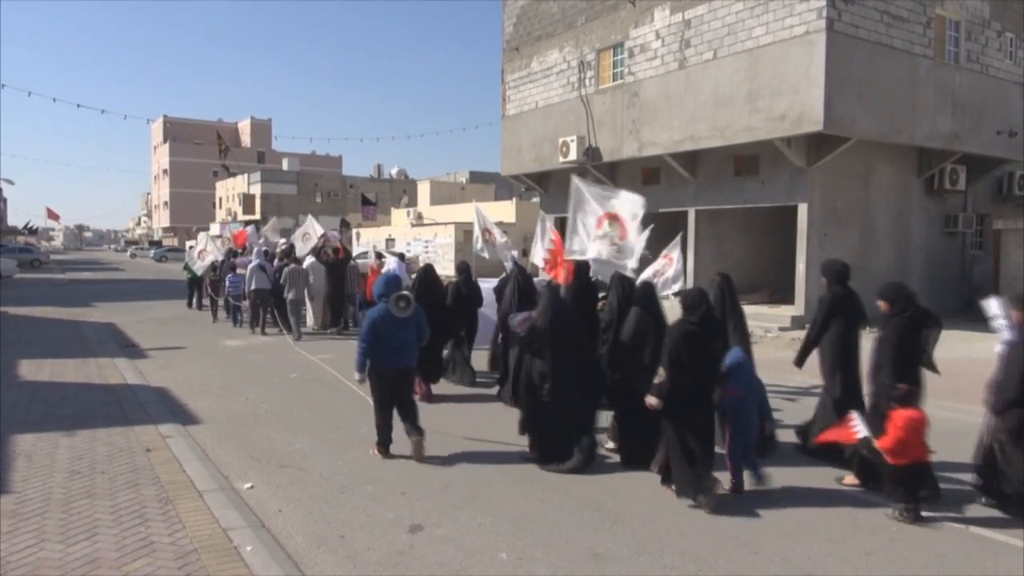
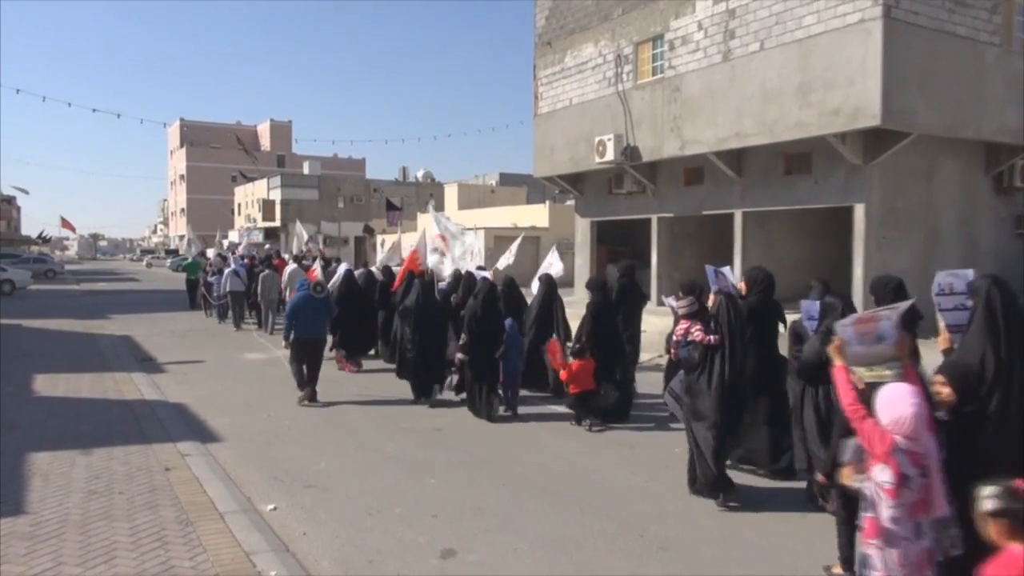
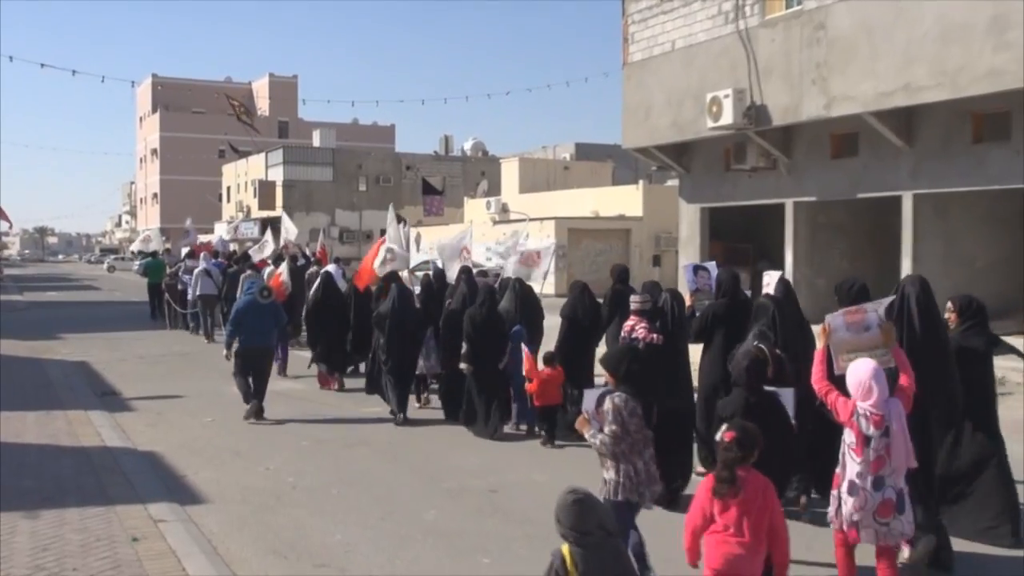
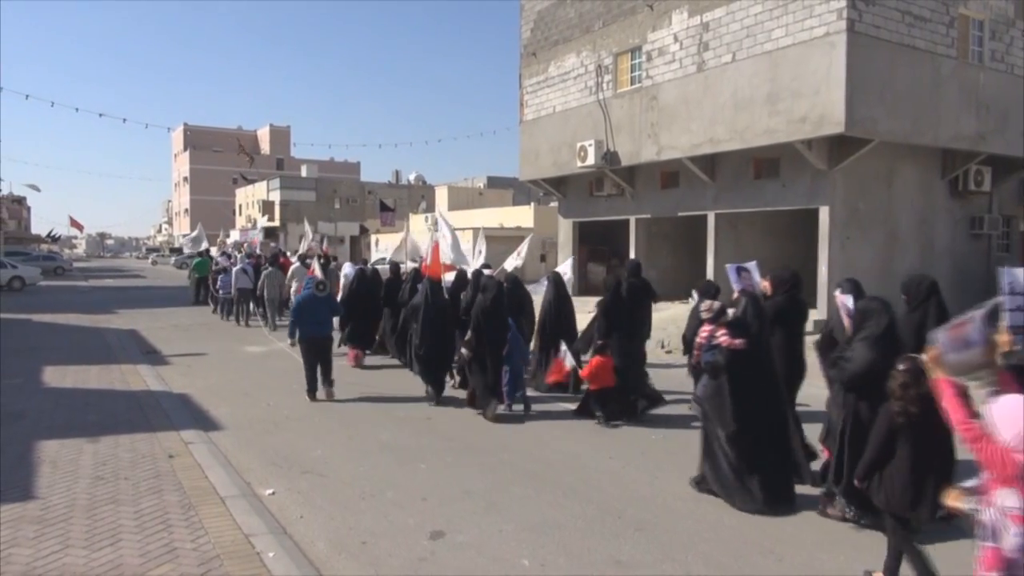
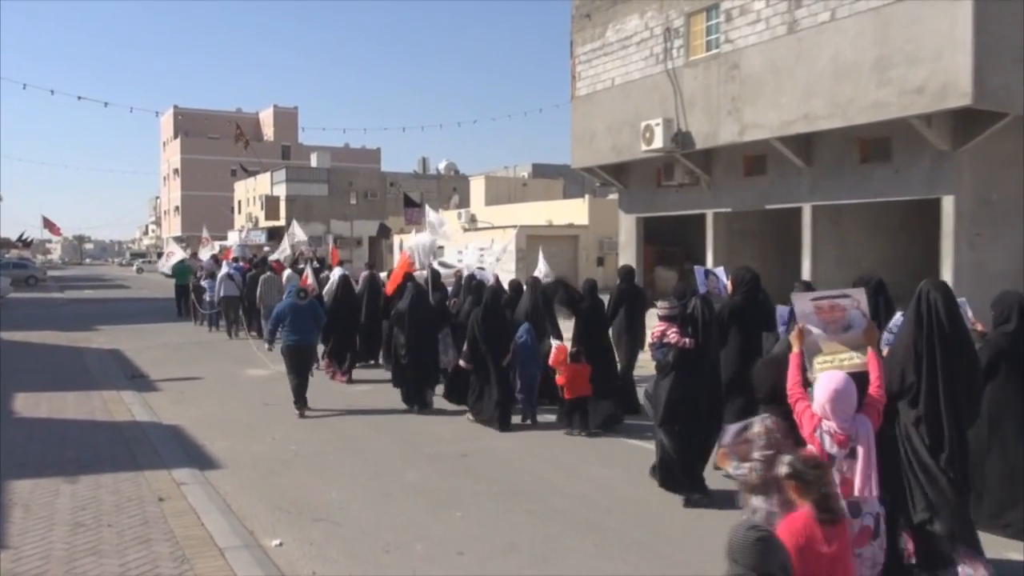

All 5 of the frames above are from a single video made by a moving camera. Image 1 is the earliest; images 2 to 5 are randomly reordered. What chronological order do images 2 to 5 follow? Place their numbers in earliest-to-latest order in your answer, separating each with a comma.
4, 2, 5, 3
